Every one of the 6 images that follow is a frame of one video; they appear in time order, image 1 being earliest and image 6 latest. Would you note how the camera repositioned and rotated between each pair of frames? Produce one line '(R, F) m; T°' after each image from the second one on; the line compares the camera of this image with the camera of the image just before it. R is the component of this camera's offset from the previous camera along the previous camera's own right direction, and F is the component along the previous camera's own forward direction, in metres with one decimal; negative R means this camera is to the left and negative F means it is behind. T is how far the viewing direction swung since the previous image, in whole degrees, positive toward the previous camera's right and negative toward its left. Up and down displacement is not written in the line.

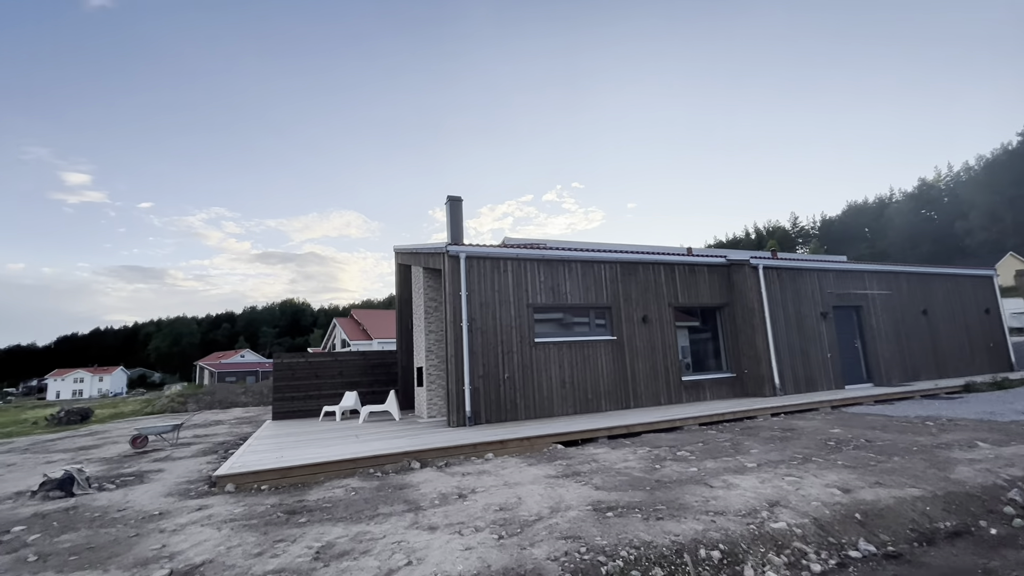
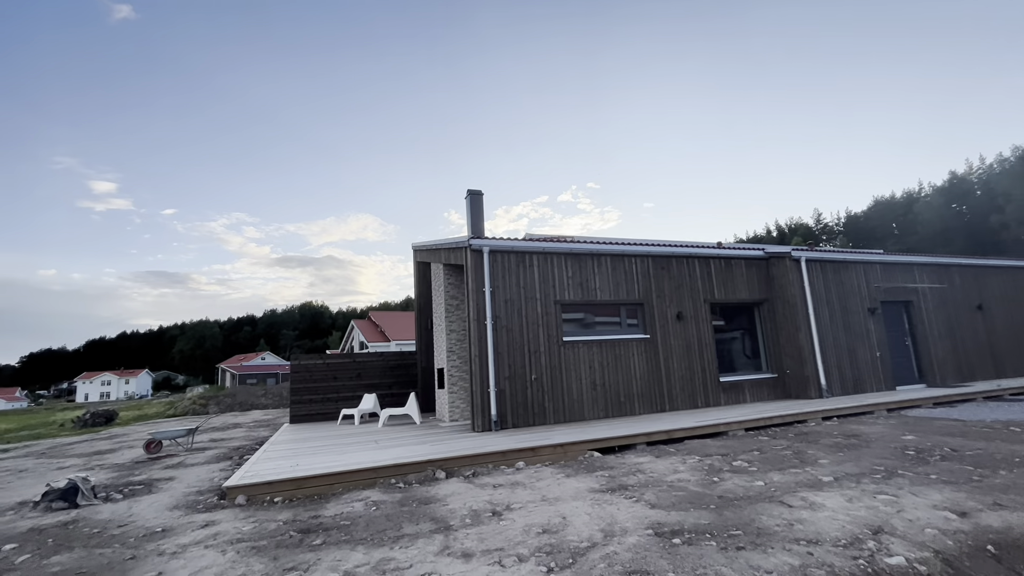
(-0.2, +0.5) m; -2°
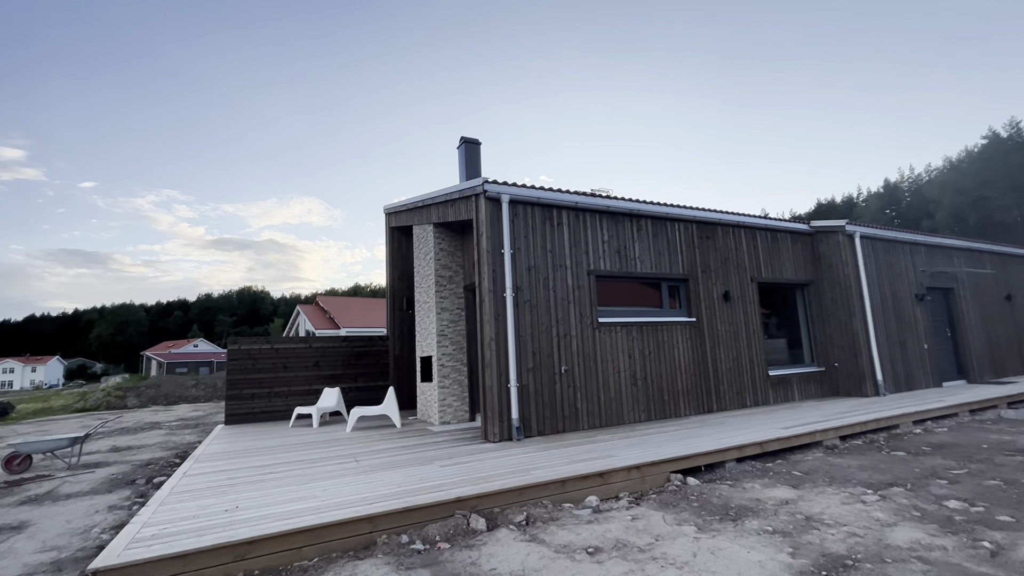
(-0.9, +2.0) m; +6°
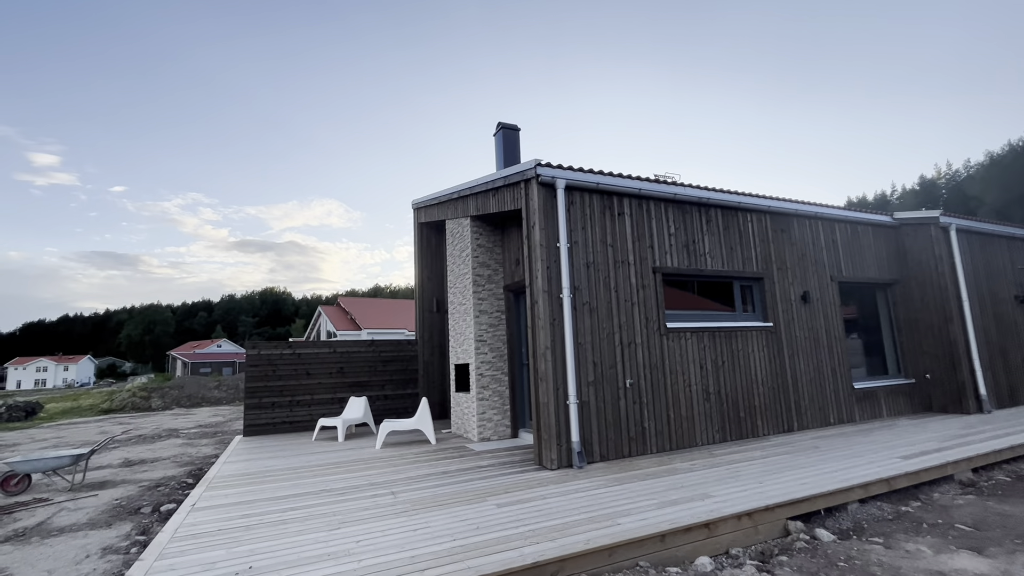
(-0.4, +0.8) m; -2°
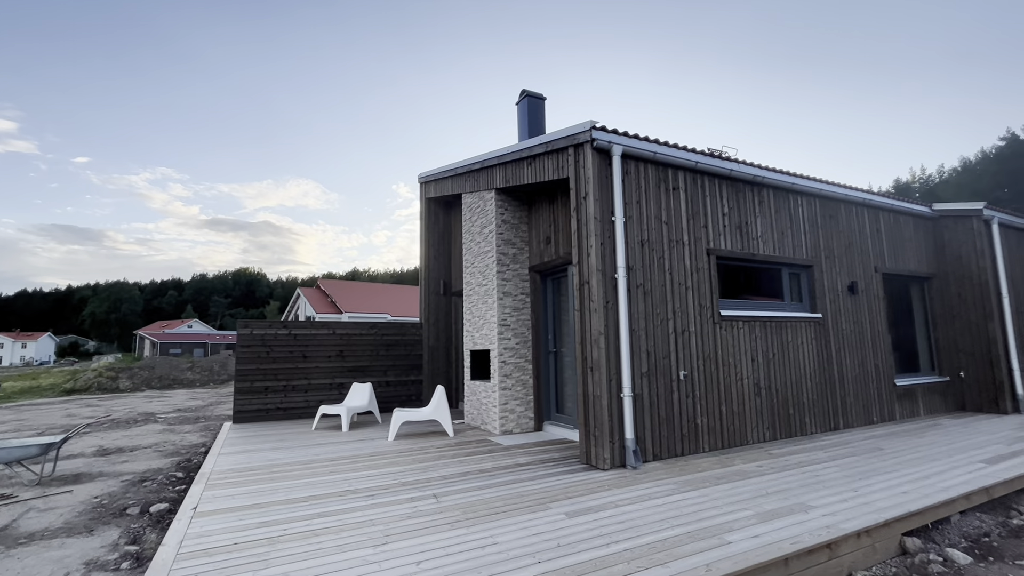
(-0.6, +0.6) m; +3°
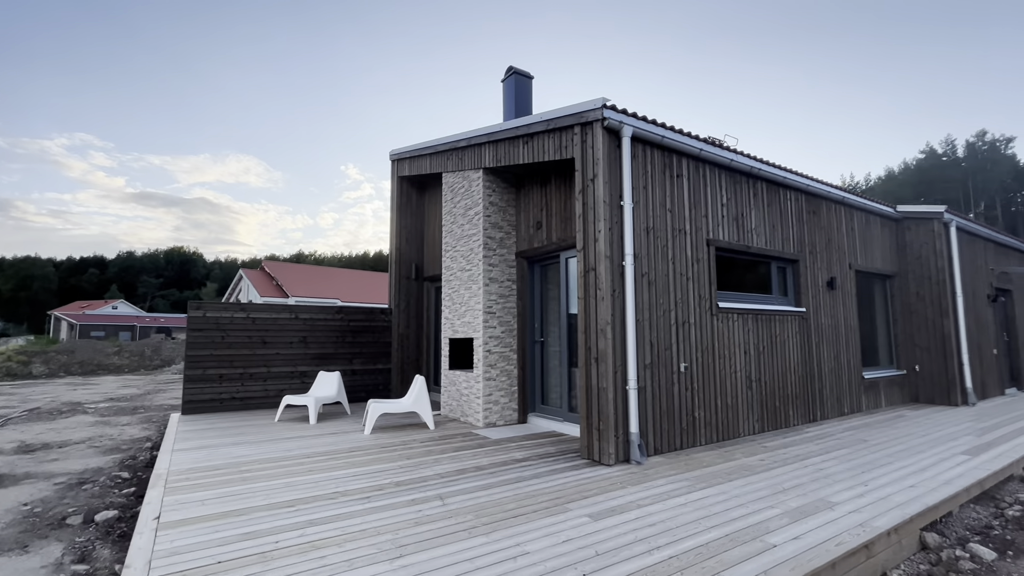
(-0.4, +0.3) m; +6°
